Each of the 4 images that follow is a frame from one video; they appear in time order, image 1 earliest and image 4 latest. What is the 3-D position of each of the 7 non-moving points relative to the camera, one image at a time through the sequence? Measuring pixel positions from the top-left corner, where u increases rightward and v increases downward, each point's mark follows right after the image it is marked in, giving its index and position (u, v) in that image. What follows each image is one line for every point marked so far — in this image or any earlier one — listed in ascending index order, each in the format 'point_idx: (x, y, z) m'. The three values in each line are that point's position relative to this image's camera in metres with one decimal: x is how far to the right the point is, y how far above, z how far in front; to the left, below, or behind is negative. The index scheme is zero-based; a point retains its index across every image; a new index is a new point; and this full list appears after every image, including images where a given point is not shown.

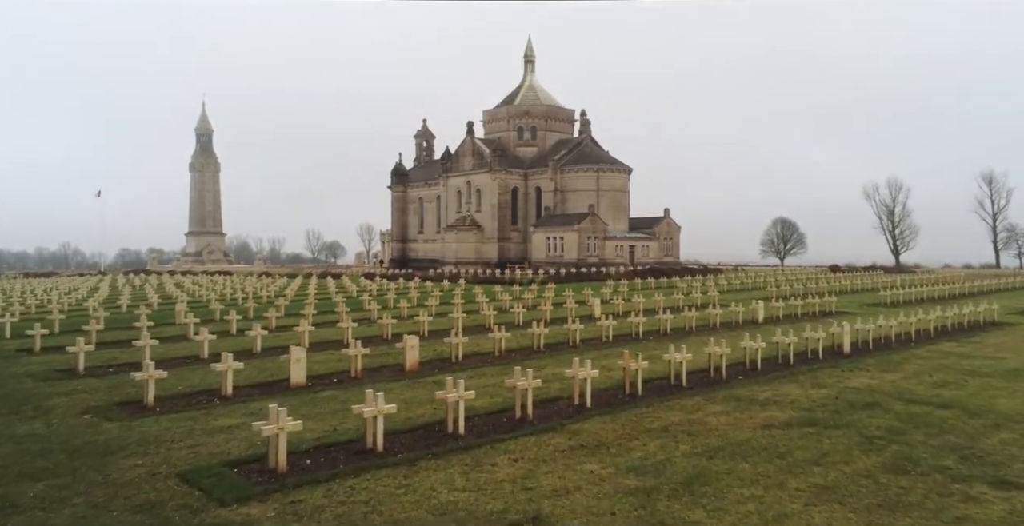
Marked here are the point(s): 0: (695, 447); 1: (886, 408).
0: (+2.2, -2.3, +9.4) m
1: (+5.6, -2.2, +11.5) m
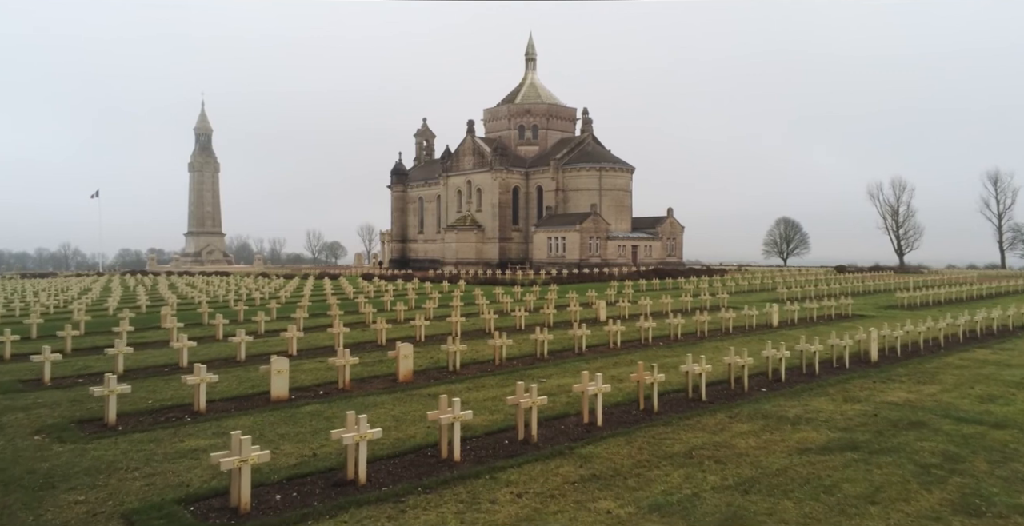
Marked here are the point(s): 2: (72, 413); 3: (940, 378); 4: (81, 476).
0: (+2.3, -2.3, +8.2) m
1: (+5.7, -2.2, +10.2) m
2: (-6.8, -2.3, +11.8) m
3: (+7.9, -2.1, +14.1) m
4: (-4.8, -2.4, +8.6) m
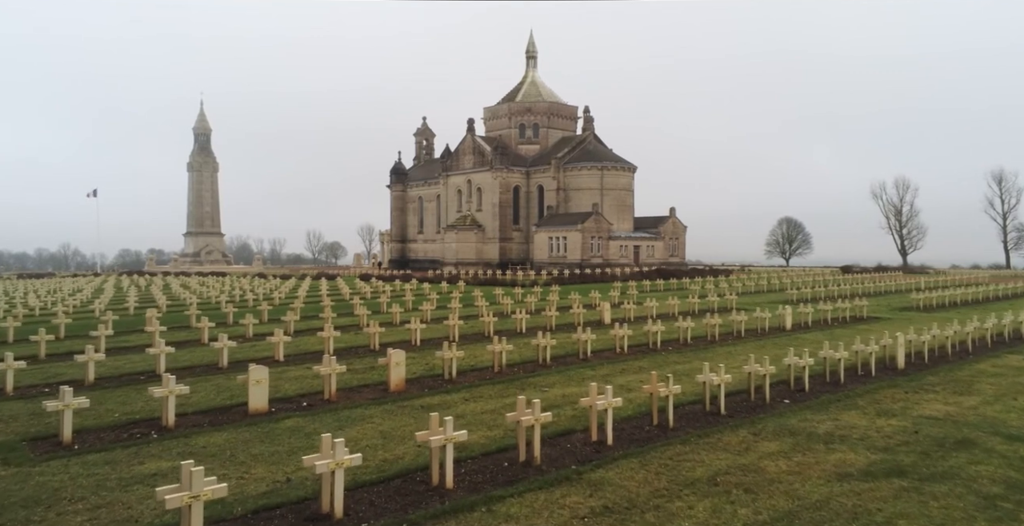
0: (+2.3, -2.3, +7.1) m
1: (+5.7, -2.2, +9.1) m
2: (-6.8, -2.3, +10.7) m
3: (+7.9, -2.1, +12.9) m
4: (-4.8, -2.4, +7.5) m
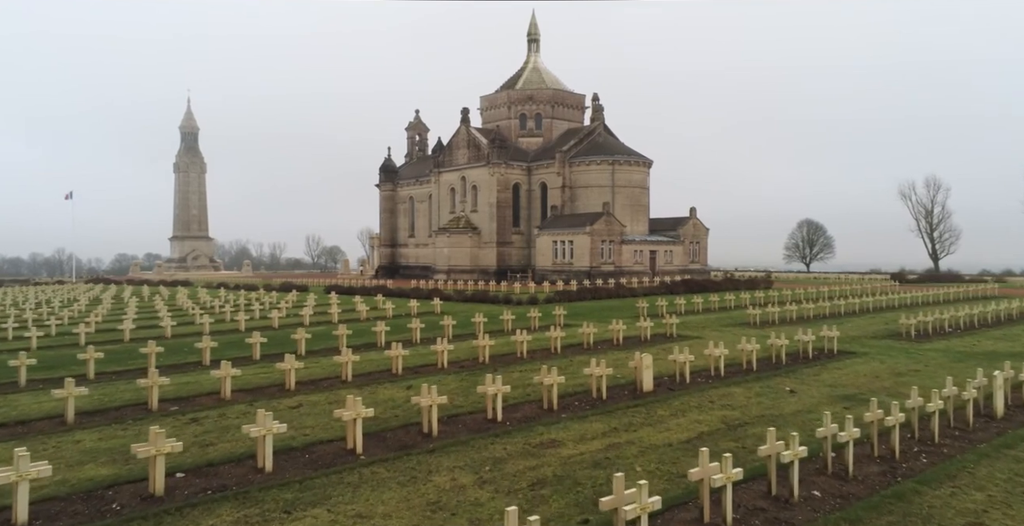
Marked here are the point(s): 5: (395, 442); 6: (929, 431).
0: (+1.6, -2.7, -3.9) m
1: (+5.0, -2.6, -1.9) m
2: (-7.5, -2.7, -0.2) m
3: (+7.2, -2.5, +1.9) m
4: (-5.5, -2.8, -3.4) m
5: (-1.6, -2.6, +11.0) m
6: (+6.0, -2.4, +10.8) m
